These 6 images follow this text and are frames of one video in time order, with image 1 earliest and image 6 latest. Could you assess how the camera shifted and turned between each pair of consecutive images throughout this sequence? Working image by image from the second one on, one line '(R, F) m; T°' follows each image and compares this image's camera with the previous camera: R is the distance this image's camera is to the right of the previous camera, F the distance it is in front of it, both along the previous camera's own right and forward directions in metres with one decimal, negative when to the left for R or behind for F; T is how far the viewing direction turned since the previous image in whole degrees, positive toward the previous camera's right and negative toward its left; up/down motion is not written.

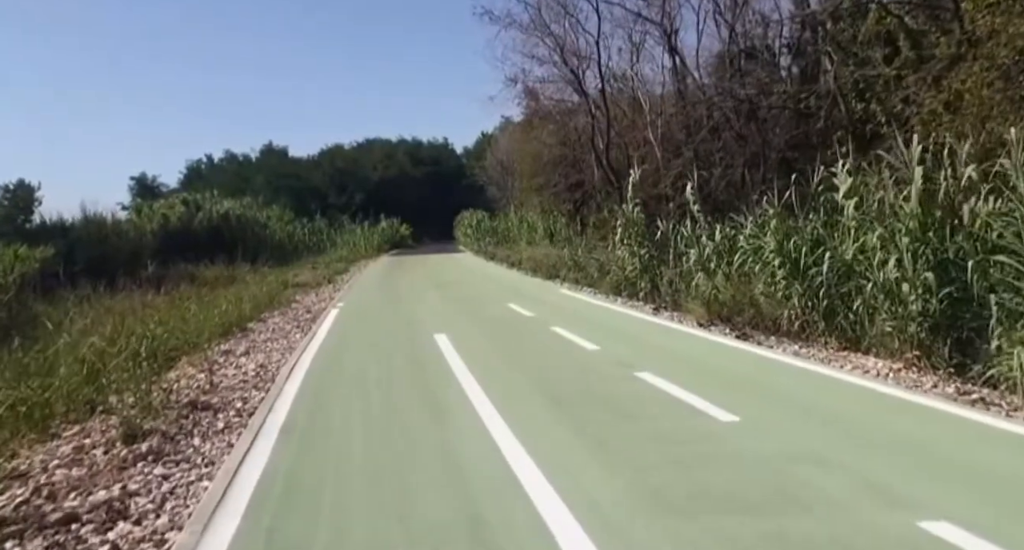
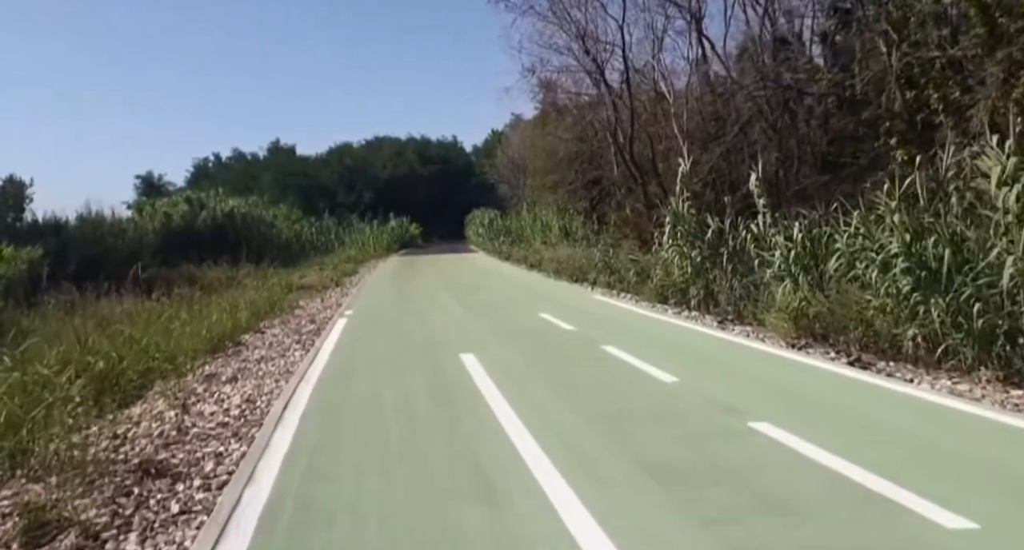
(-0.5, +2.2) m; -1°
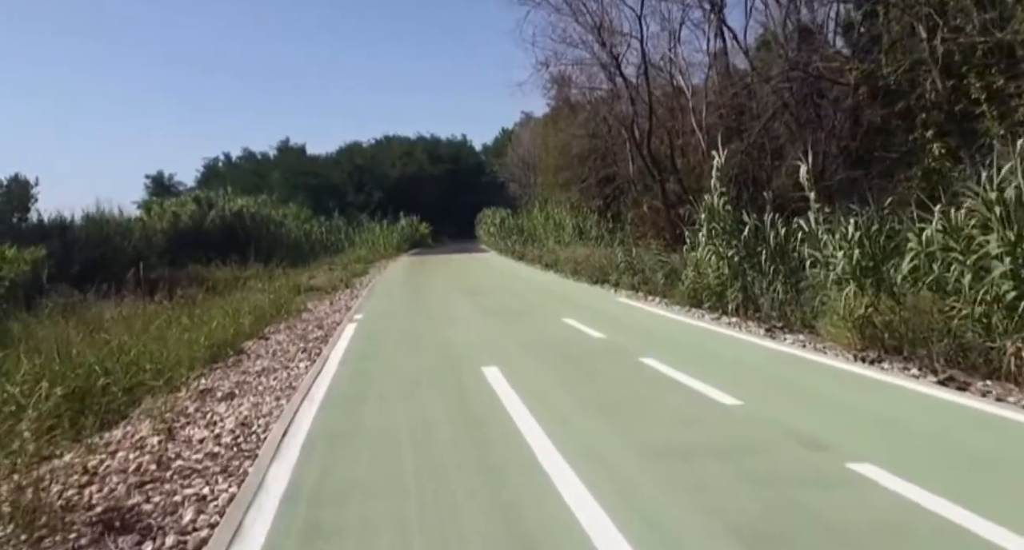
(-0.2, +1.1) m; -1°
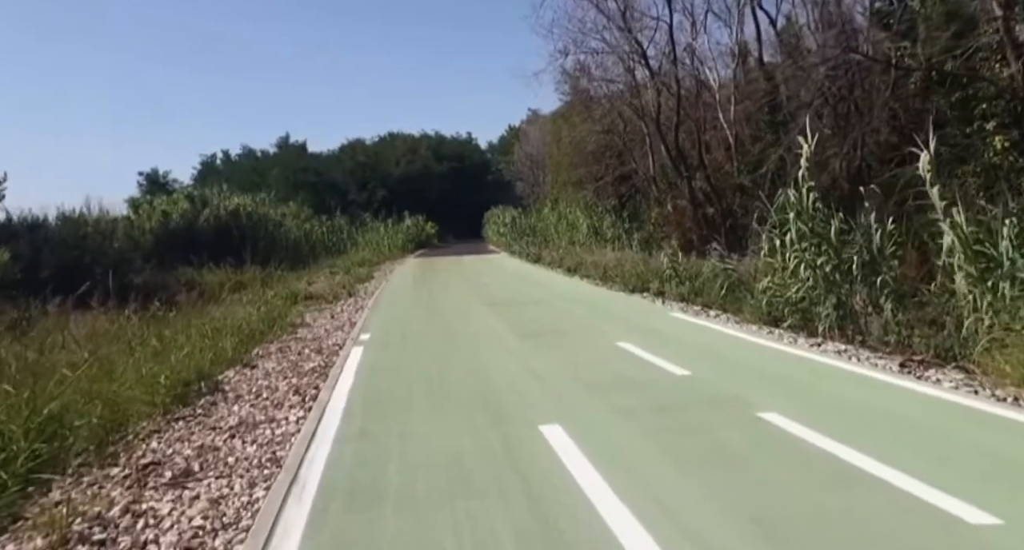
(-0.6, +2.7) m; 0°
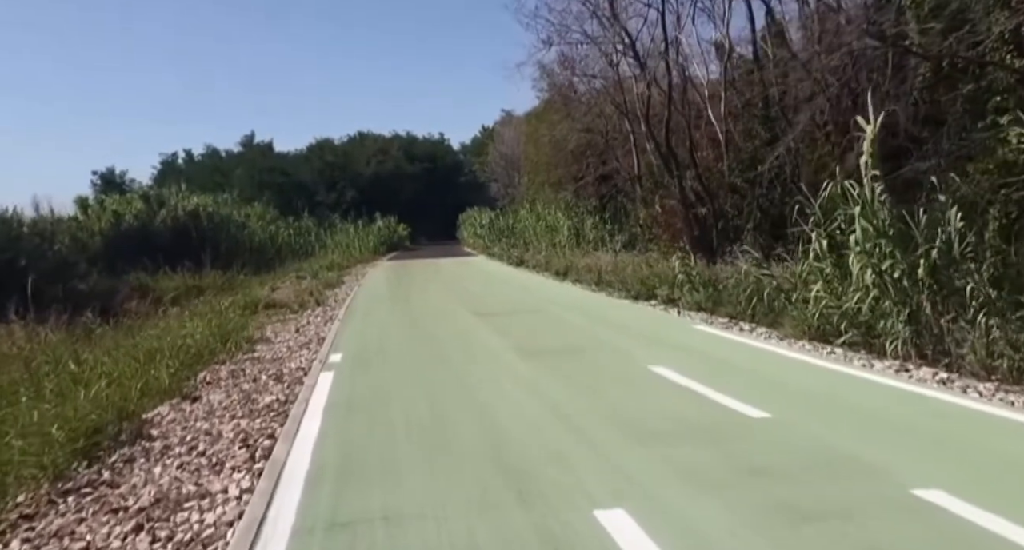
(-0.4, +2.3) m; +2°
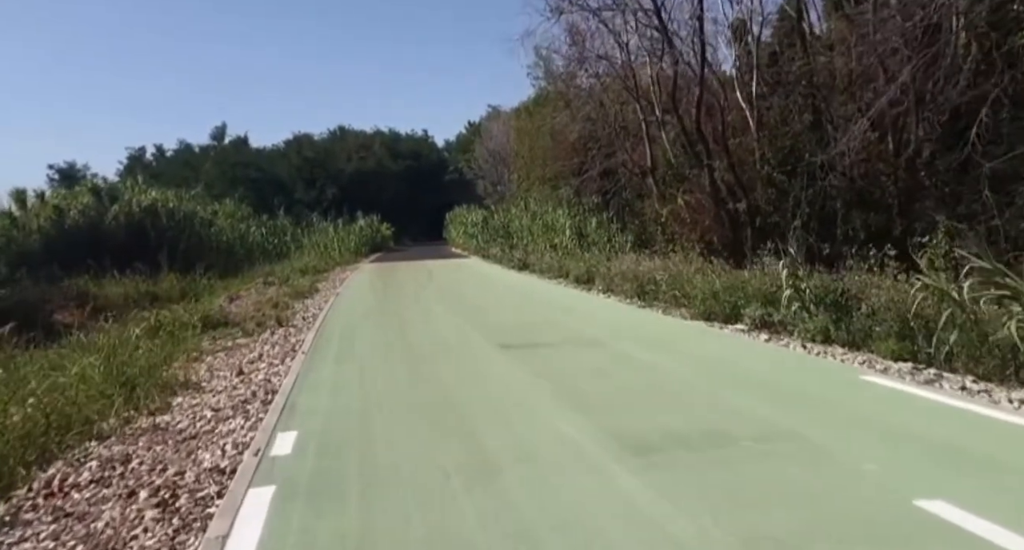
(-0.8, +4.8) m; +1°
